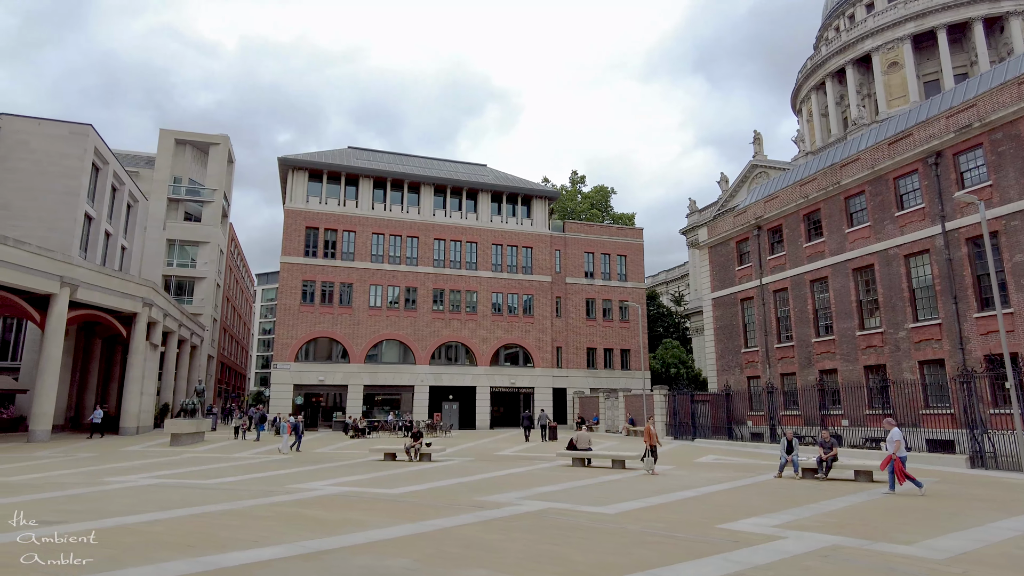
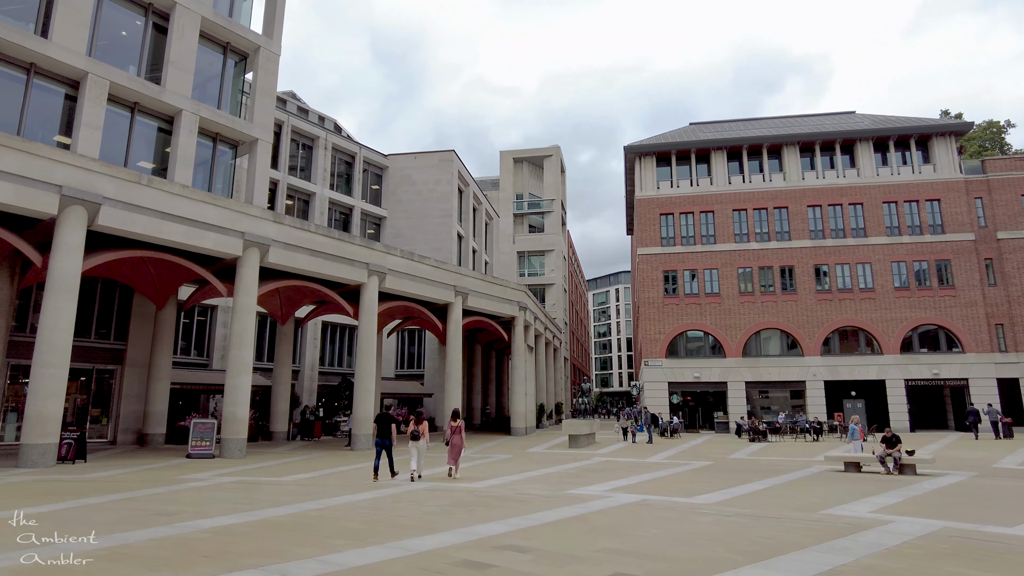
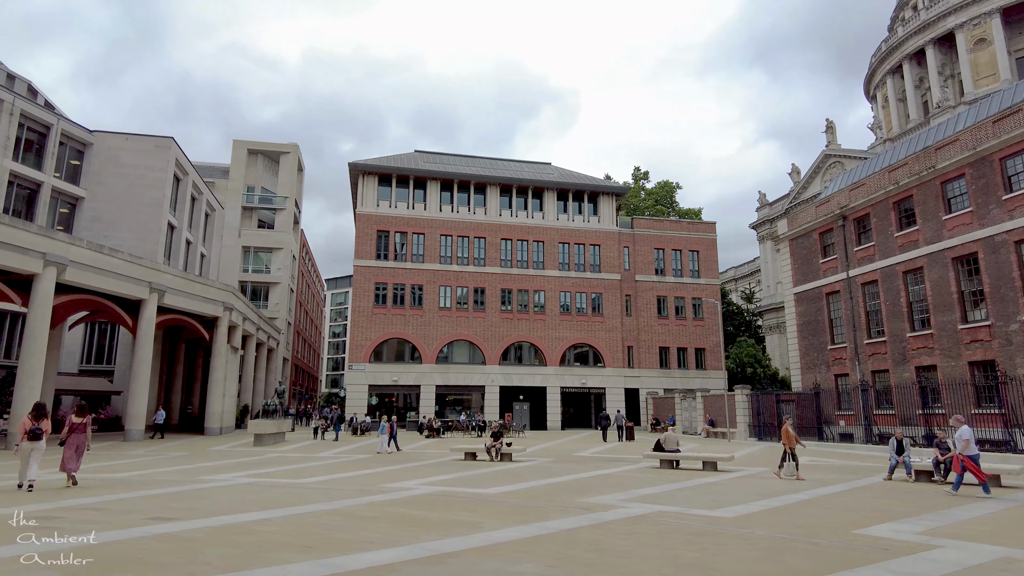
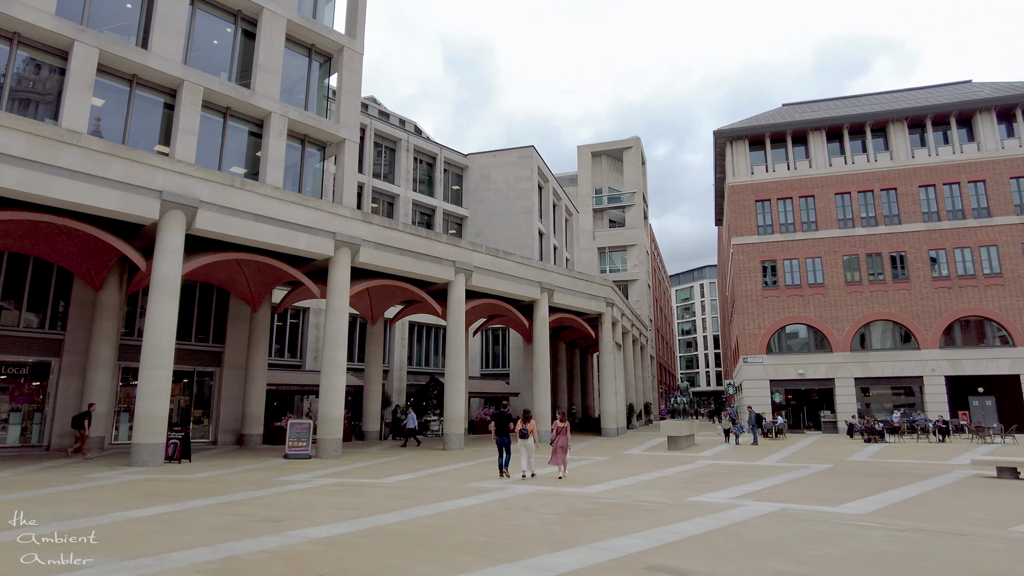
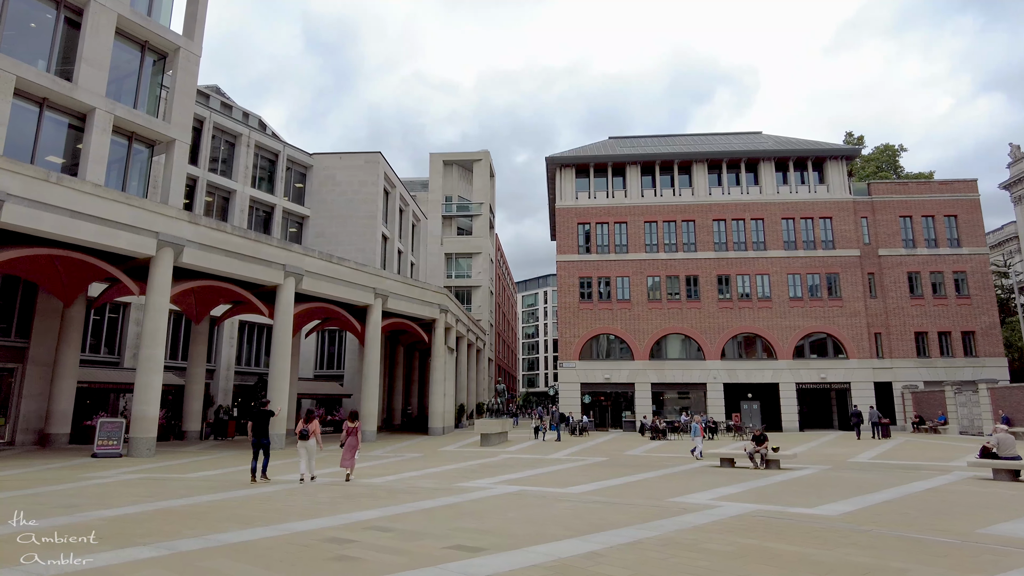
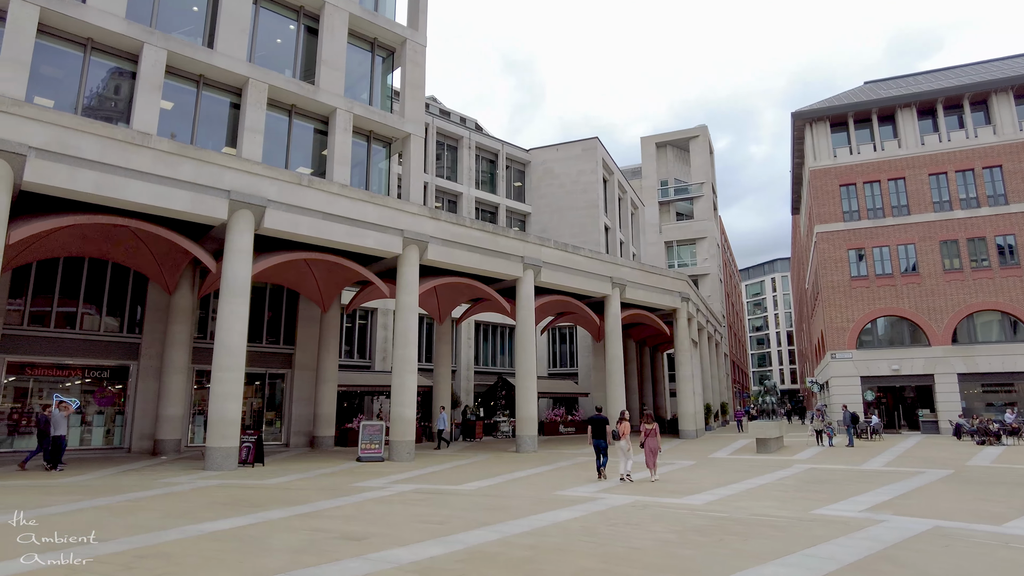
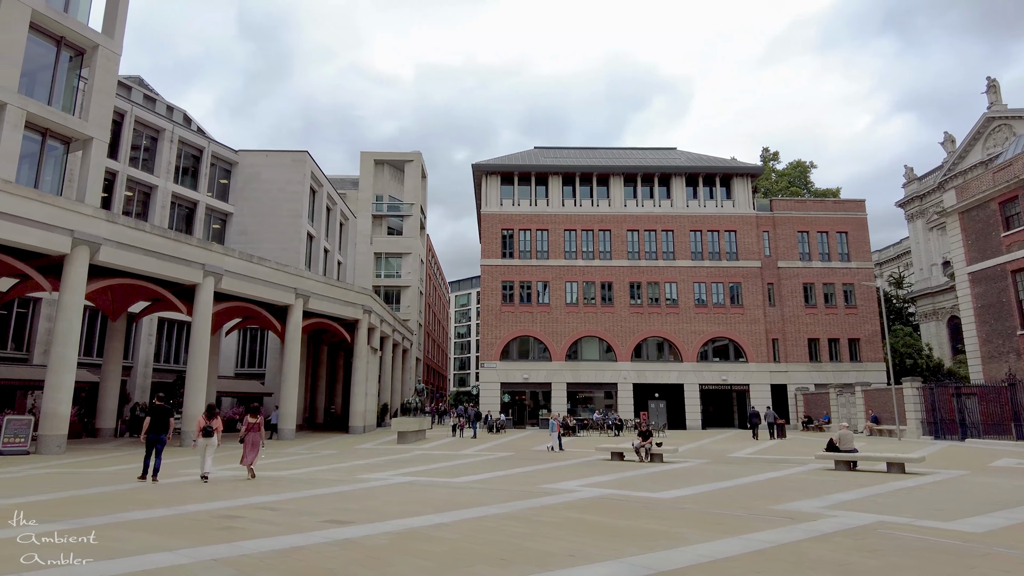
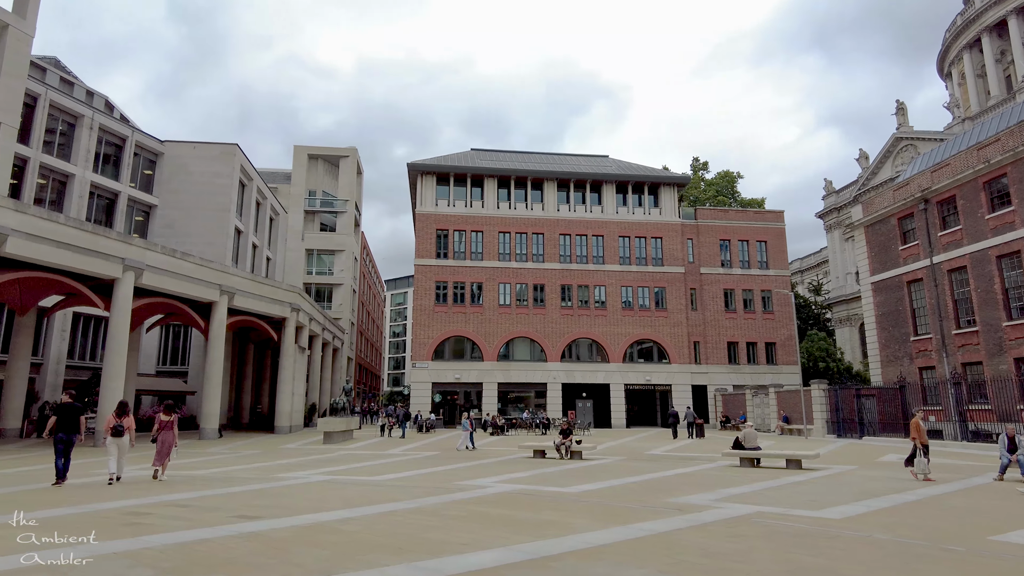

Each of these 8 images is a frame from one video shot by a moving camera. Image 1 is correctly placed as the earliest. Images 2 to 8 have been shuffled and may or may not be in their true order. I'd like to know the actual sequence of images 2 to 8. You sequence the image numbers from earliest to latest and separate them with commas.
3, 8, 7, 5, 2, 4, 6
